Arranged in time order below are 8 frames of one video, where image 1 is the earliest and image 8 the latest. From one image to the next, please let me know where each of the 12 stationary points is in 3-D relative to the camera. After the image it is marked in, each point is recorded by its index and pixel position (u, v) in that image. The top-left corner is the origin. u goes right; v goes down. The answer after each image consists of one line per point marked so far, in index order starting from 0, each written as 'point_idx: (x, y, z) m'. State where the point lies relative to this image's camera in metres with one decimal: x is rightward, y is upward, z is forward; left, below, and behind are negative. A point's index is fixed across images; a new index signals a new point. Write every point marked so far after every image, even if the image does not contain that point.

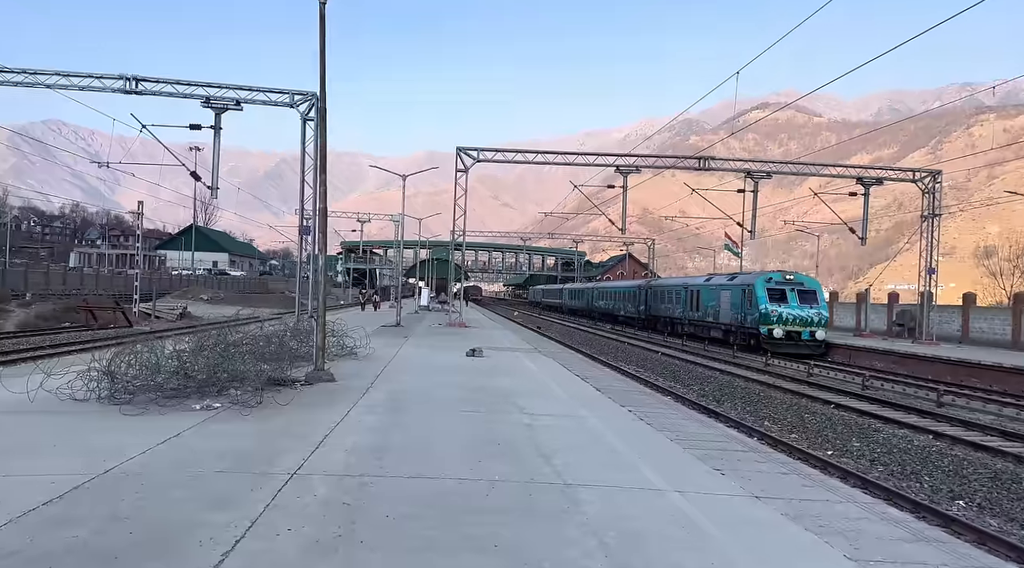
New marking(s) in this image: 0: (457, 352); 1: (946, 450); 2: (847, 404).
0: (-1.3, -1.7, +19.4) m
1: (+7.1, -2.7, +13.1) m
2: (+8.0, -2.8, +19.3) m
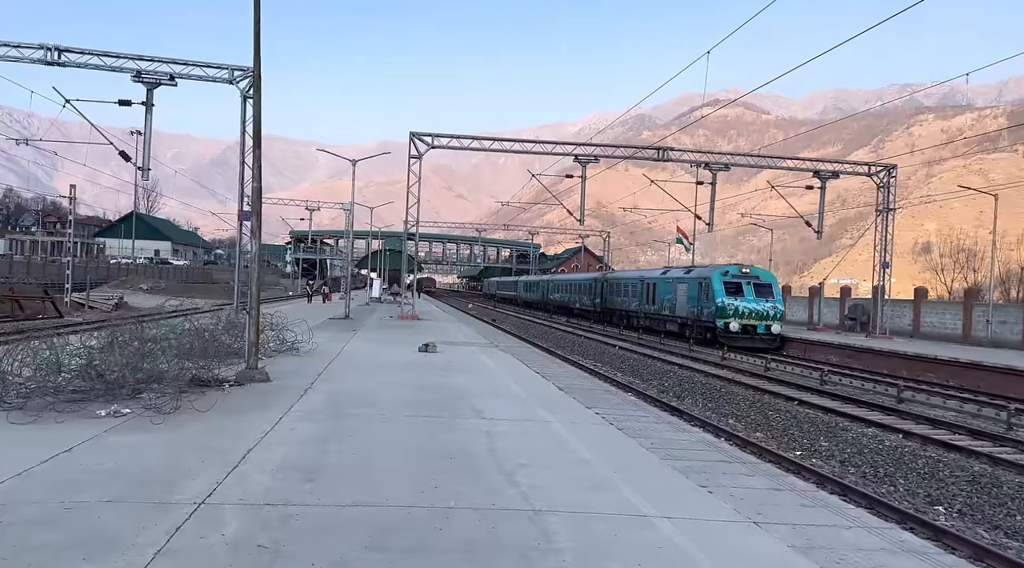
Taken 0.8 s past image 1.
0: (-2.4, -1.5, +18.4) m
1: (+6.4, -2.6, +12.7) m
2: (+6.9, -2.7, +18.9) m
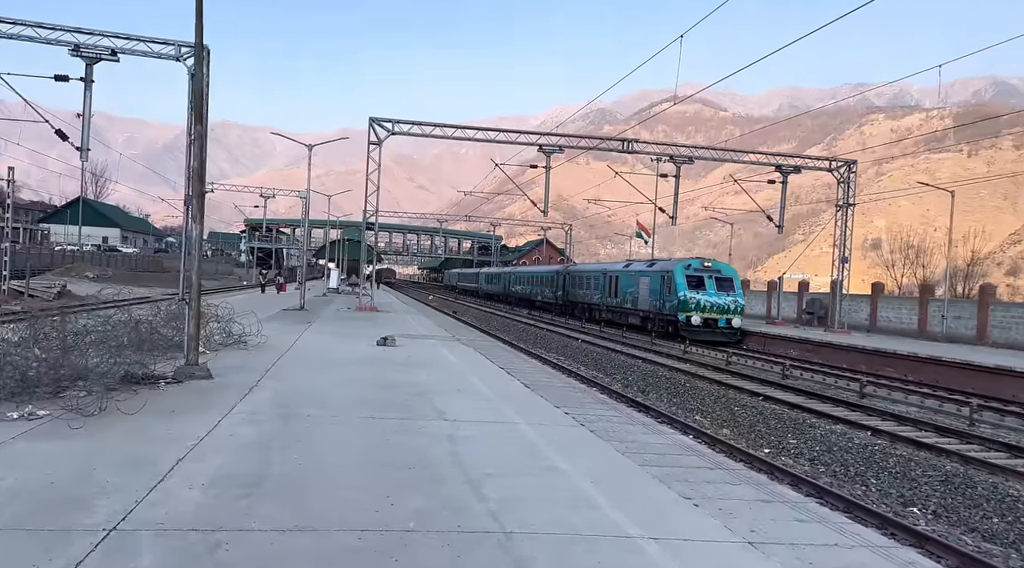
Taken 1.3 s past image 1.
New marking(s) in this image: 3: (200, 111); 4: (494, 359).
0: (-3.2, -1.3, +17.7) m
1: (+5.8, -2.6, +12.4) m
2: (+6.0, -2.5, +18.6) m
3: (-4.0, +2.2, +10.5) m
4: (-0.3, -1.6, +16.6) m
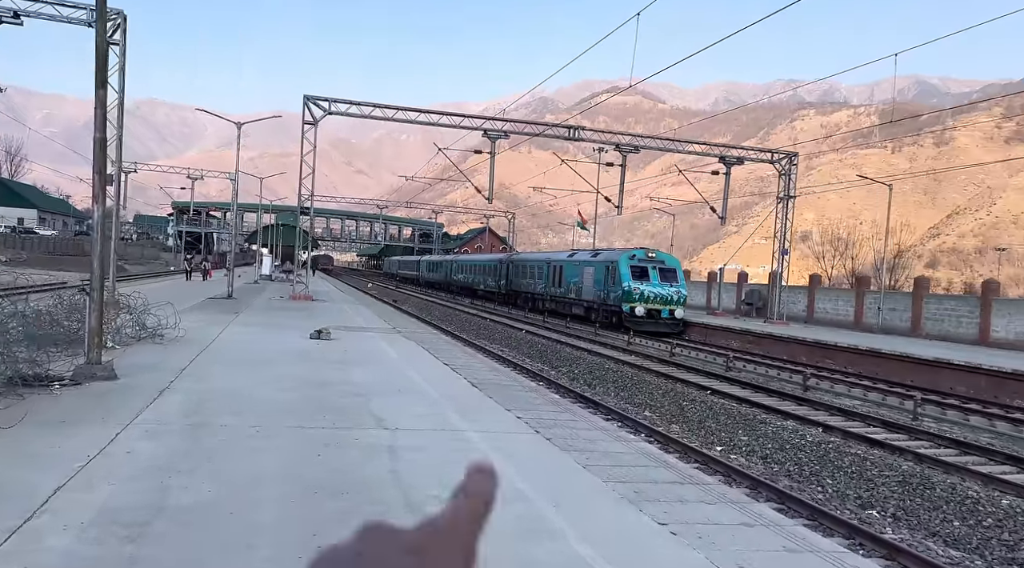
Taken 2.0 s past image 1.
0: (-4.4, -1.0, +16.7) m
1: (+5.0, -2.5, +12.1) m
2: (+4.7, -2.4, +18.3) m
3: (-4.7, +2.4, +9.4) m
4: (-1.4, -1.4, +15.9) m
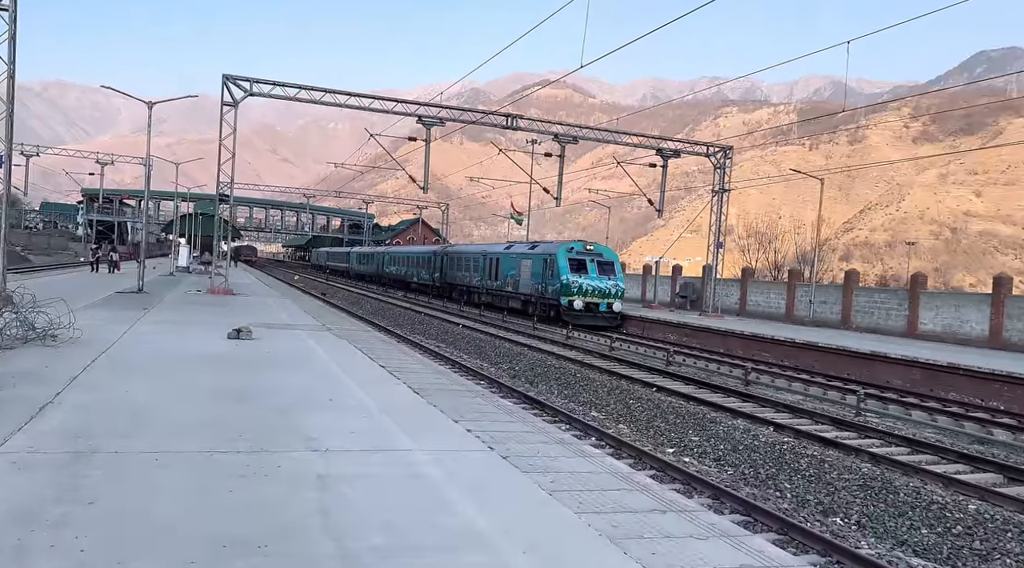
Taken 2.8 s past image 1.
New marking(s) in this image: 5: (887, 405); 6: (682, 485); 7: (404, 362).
0: (-5.6, -0.9, +15.4) m
1: (+4.1, -2.4, +11.7) m
2: (+3.3, -2.2, +17.9) m
3: (-5.2, +2.5, +8.1) m
4: (-2.6, -1.3, +14.9) m
5: (+7.9, -2.5, +17.0) m
6: (+1.9, -2.3, +9.3) m
7: (-1.9, -1.3, +13.8) m
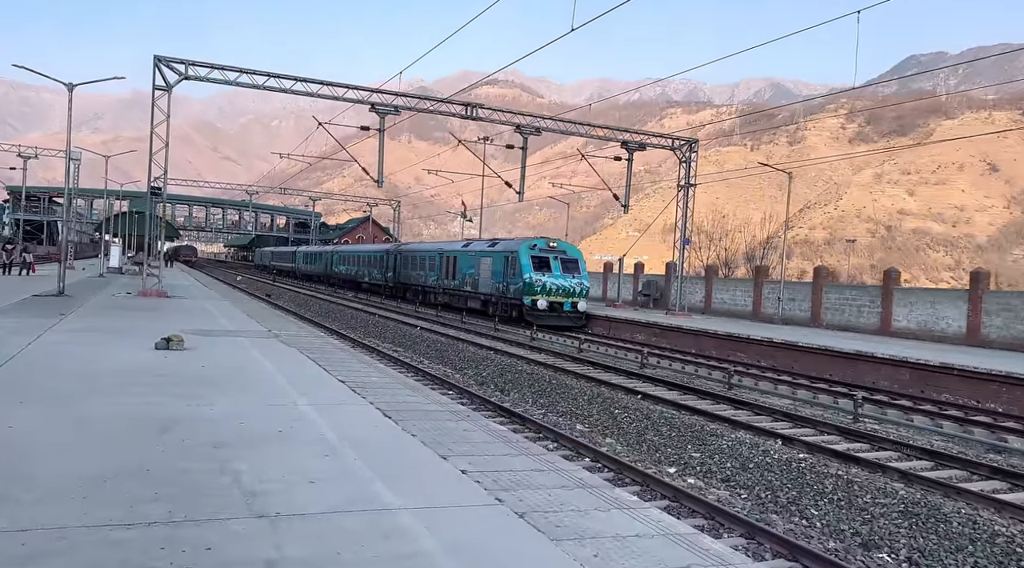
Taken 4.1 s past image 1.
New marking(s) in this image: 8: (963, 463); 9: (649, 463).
0: (-6.1, -0.9, +13.5) m
1: (+3.9, -2.3, +10.4) m
2: (+2.7, -2.2, +16.5) m
3: (-5.3, +2.4, +6.2) m
4: (-3.0, -1.3, +13.1) m
5: (+7.3, -2.5, +15.9) m
6: (+1.9, -2.3, +7.8) m
7: (-2.2, -1.3, +12.1) m
8: (+6.0, -2.4, +10.7) m
9: (+1.8, -2.4, +10.9) m
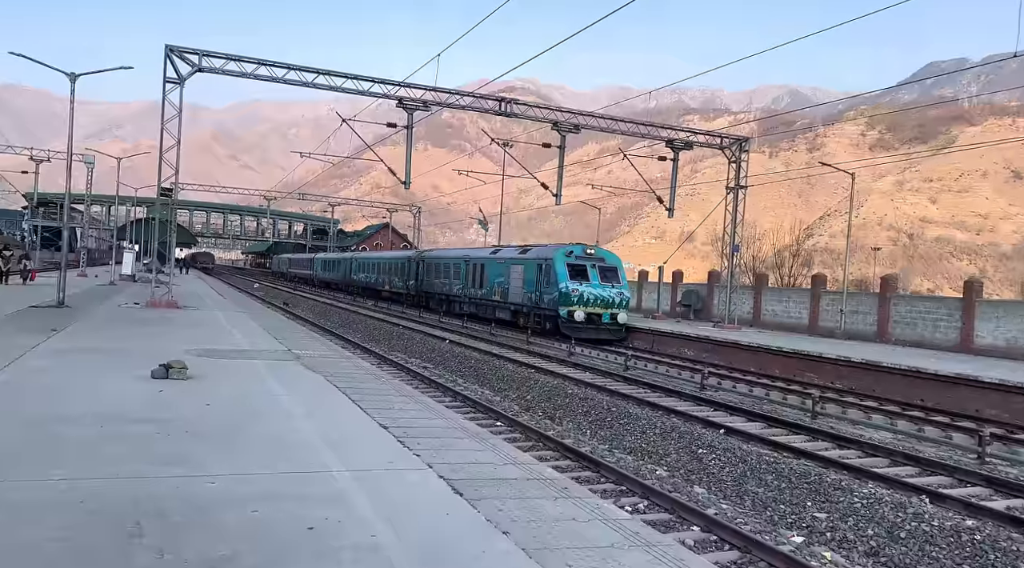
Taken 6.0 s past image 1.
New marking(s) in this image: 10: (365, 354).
0: (-5.1, -1.1, +11.3) m
1: (+4.7, -2.5, +8.0) m
2: (+3.7, -2.4, +14.1) m
3: (-4.5, +2.3, +4.0) m
4: (-2.1, -1.5, +10.9) m
5: (+8.3, -2.7, +13.5) m
6: (+2.6, -2.4, +5.5) m
7: (-1.3, -1.5, +9.9) m
8: (+6.8, -2.5, +8.2) m
9: (+2.7, -2.6, +8.5) m
10: (-3.4, -1.6, +18.9) m
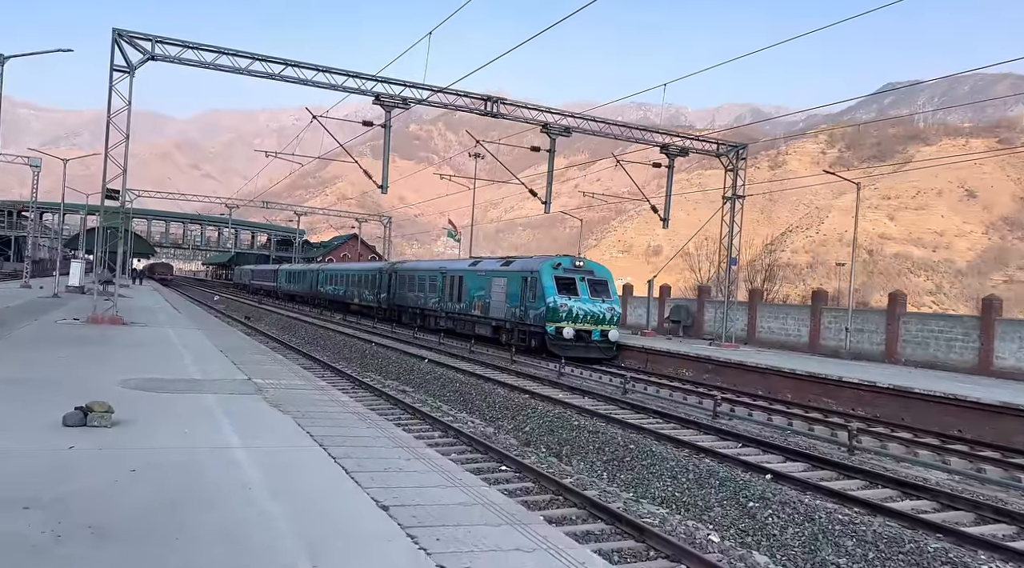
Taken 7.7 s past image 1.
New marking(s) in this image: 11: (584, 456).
0: (-5.0, -1.3, +9.0) m
1: (+5.0, -2.7, +6.0) m
2: (+3.7, -2.7, +12.1) m
3: (-4.0, +2.2, +1.8) m
4: (-1.9, -1.6, +8.7) m
5: (+8.4, -3.0, +11.7) m
6: (+3.1, -2.5, +3.4) m
7: (-1.1, -1.7, +7.7) m
8: (+7.1, -2.7, +6.3) m
9: (+3.0, -2.7, +6.5) m
10: (-3.6, -1.9, +16.6) m
11: (+1.1, -2.6, +12.4) m
